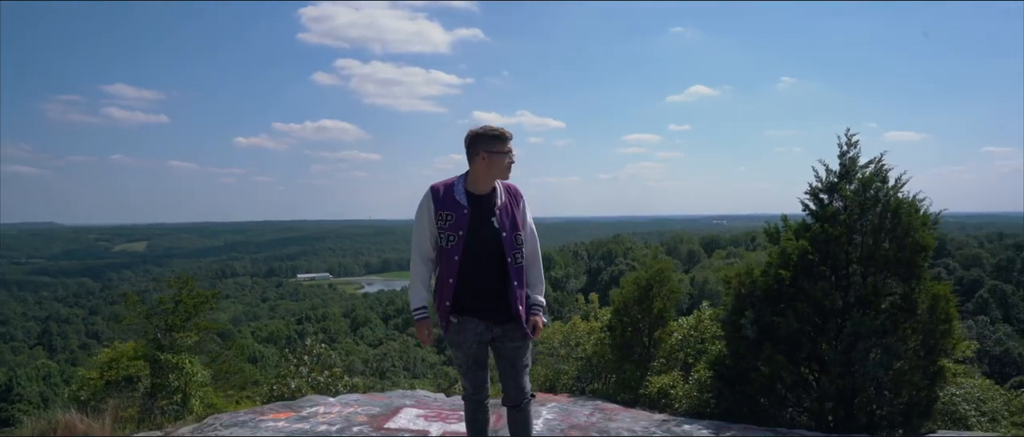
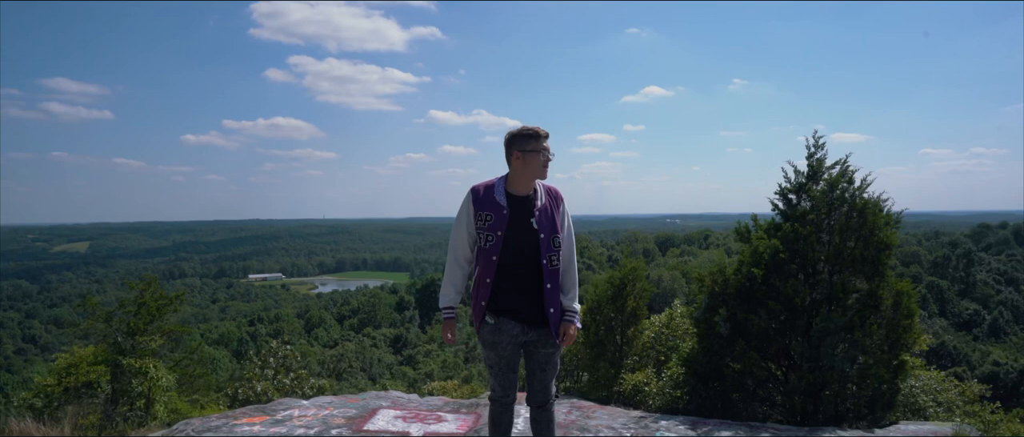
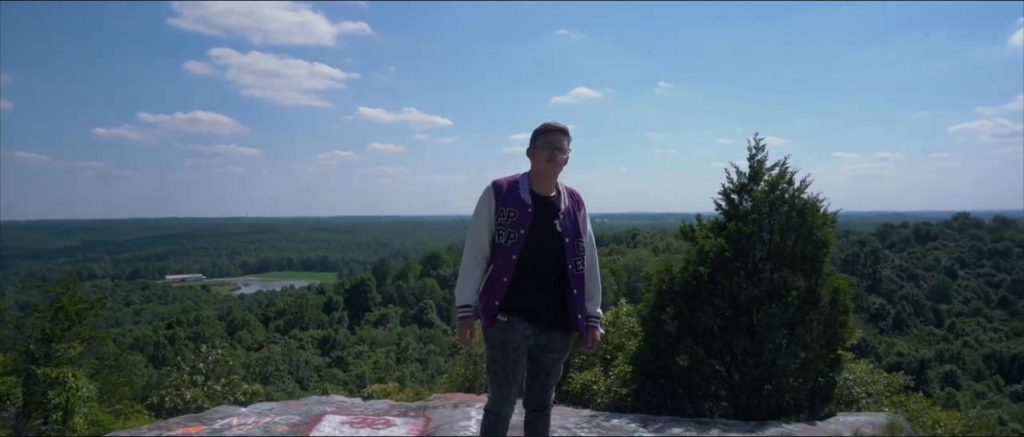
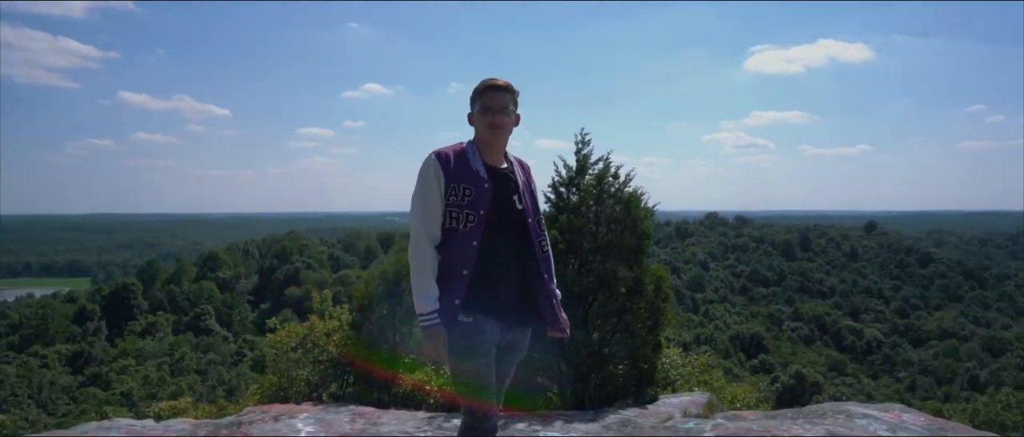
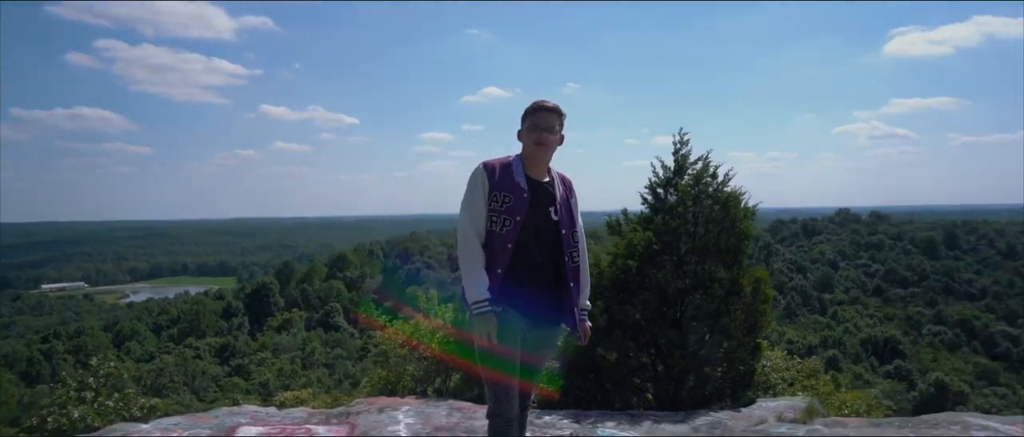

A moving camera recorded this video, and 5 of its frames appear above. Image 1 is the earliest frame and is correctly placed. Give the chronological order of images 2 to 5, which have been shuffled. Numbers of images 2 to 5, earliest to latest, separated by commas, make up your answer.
2, 3, 5, 4
